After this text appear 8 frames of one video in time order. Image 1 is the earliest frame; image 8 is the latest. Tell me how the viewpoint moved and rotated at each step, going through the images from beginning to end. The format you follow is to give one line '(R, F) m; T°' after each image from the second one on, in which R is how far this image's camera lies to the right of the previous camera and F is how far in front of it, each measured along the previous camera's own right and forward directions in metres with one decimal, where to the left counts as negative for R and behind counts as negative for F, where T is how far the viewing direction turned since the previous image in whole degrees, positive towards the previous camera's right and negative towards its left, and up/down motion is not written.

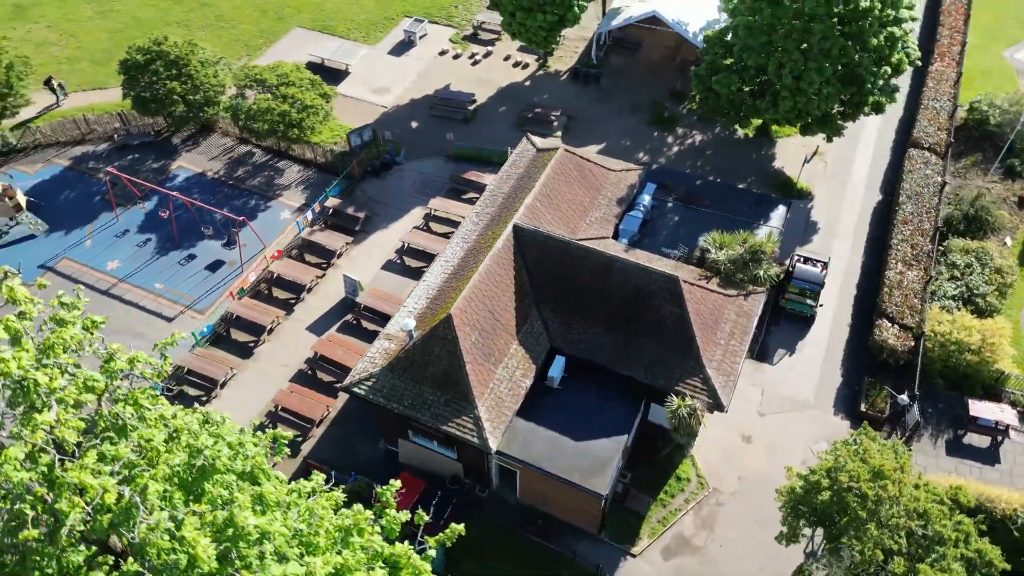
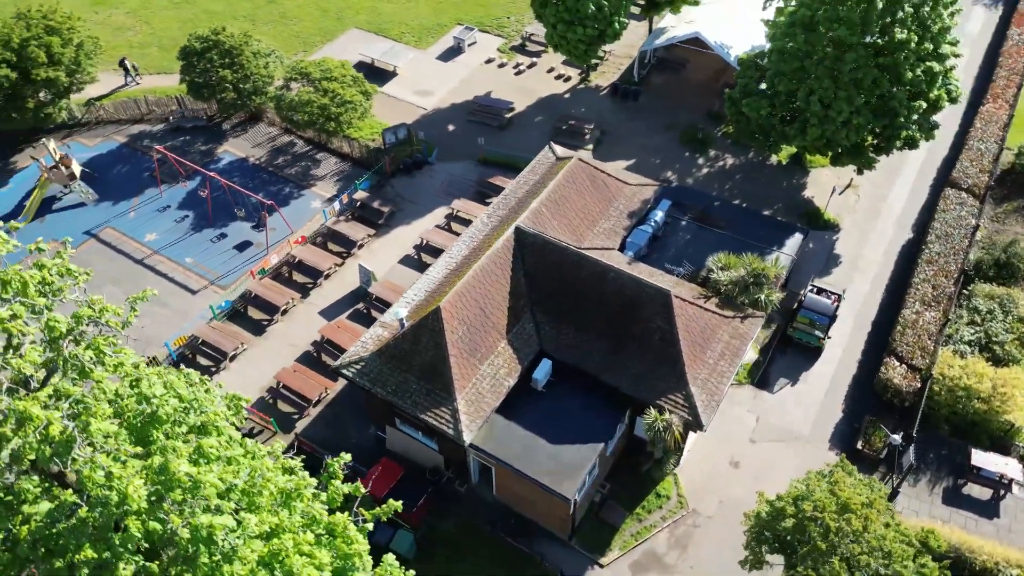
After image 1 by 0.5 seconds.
(+2.6, -0.4) m; -5°
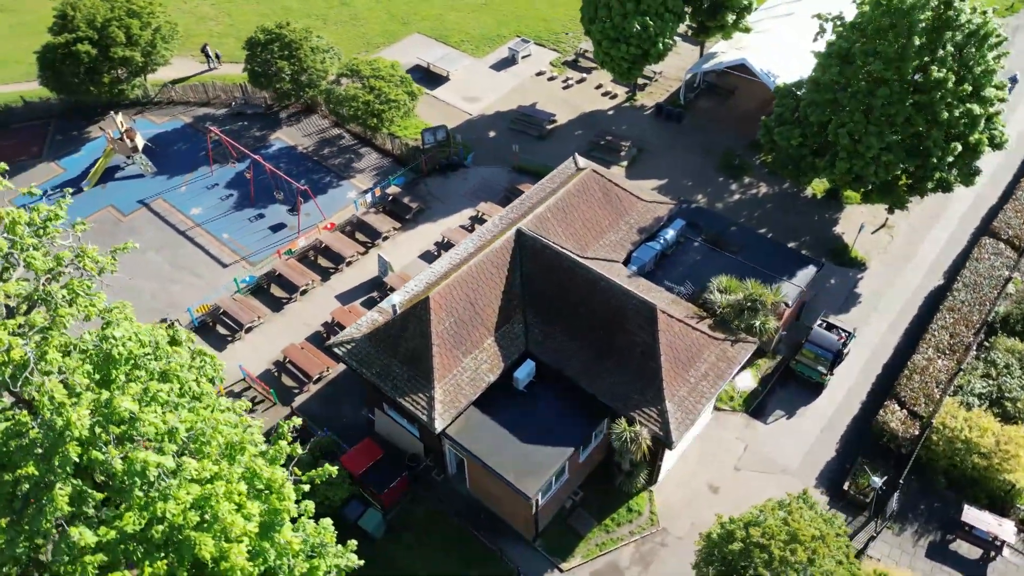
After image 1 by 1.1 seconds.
(+3.1, -0.5) m; -6°
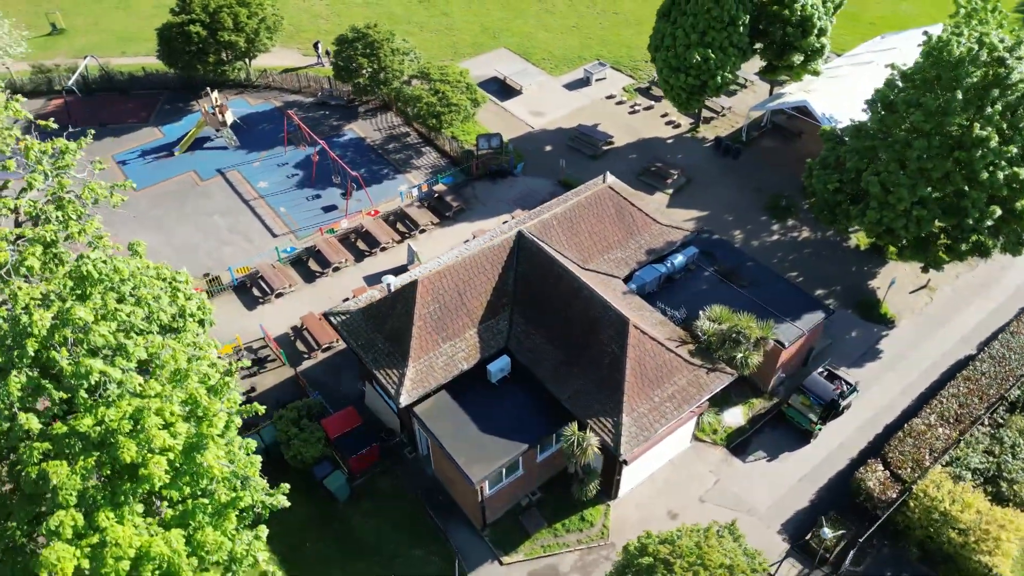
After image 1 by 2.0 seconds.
(+4.9, -0.8) m; -9°
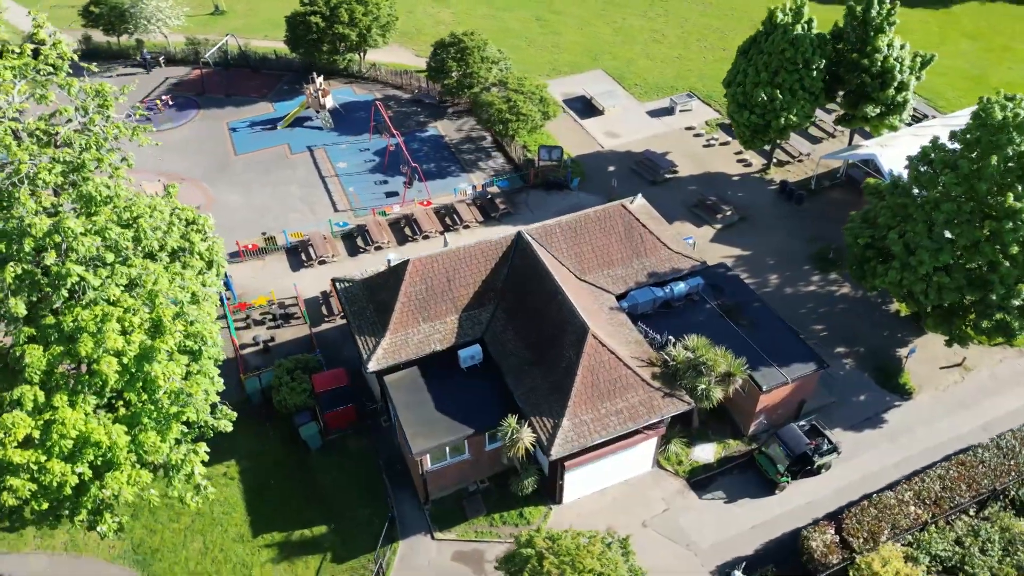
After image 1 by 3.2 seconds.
(+6.5, -0.7) m; -11°
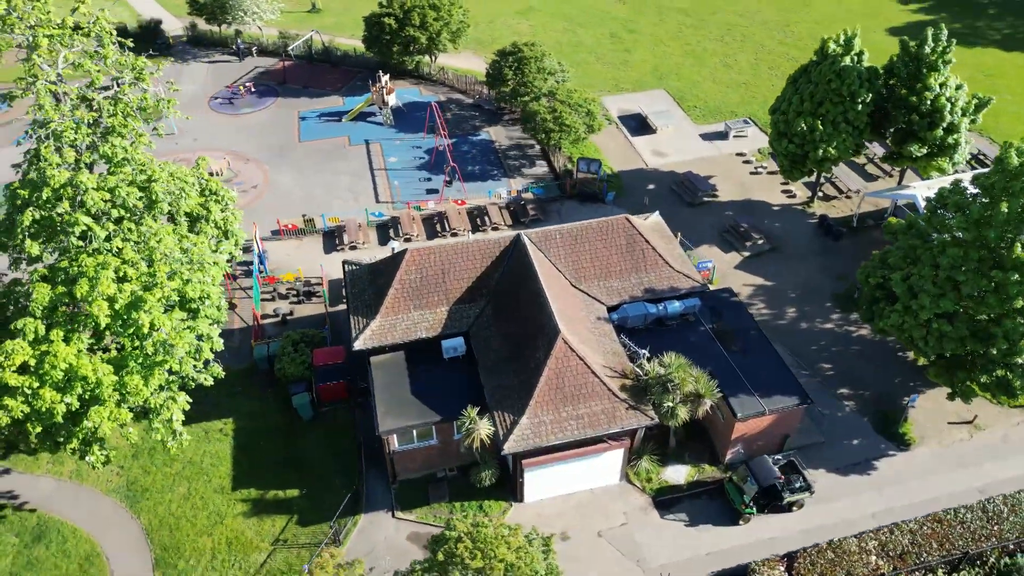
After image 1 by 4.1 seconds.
(+4.6, -0.5) m; -7°
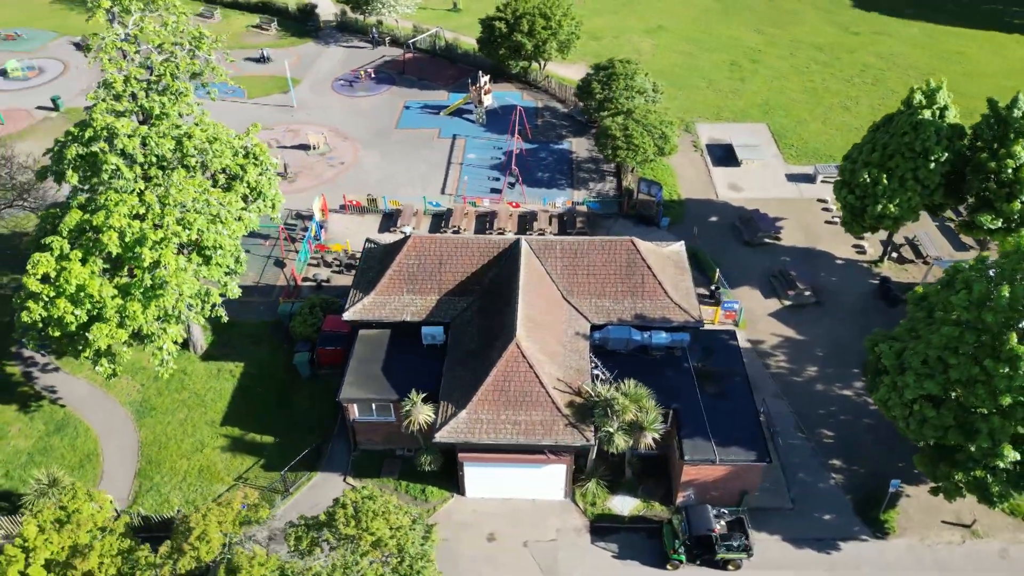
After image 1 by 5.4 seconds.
(+7.5, +0.1) m; -12°
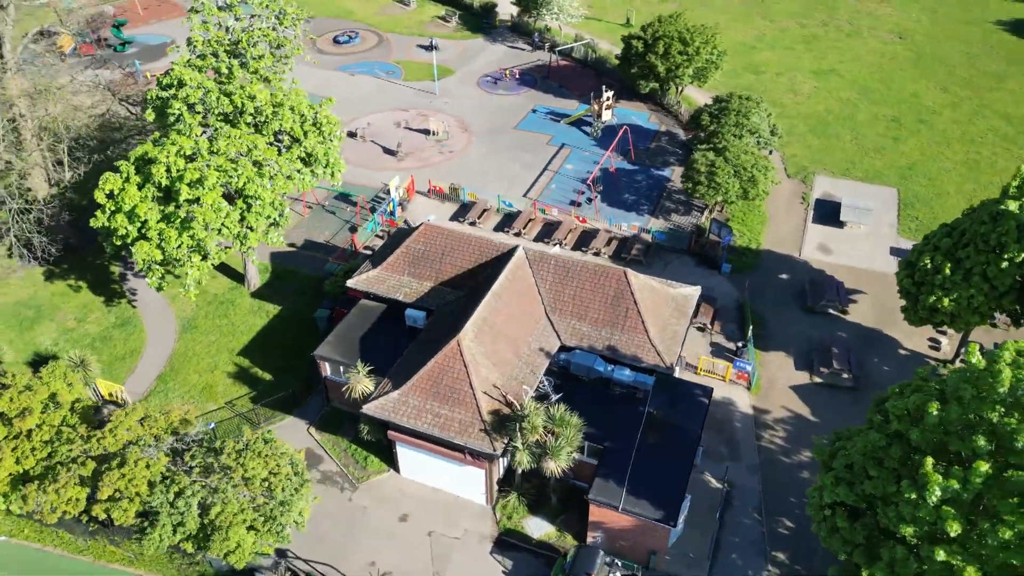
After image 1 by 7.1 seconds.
(+9.8, +0.7) m; -16°
